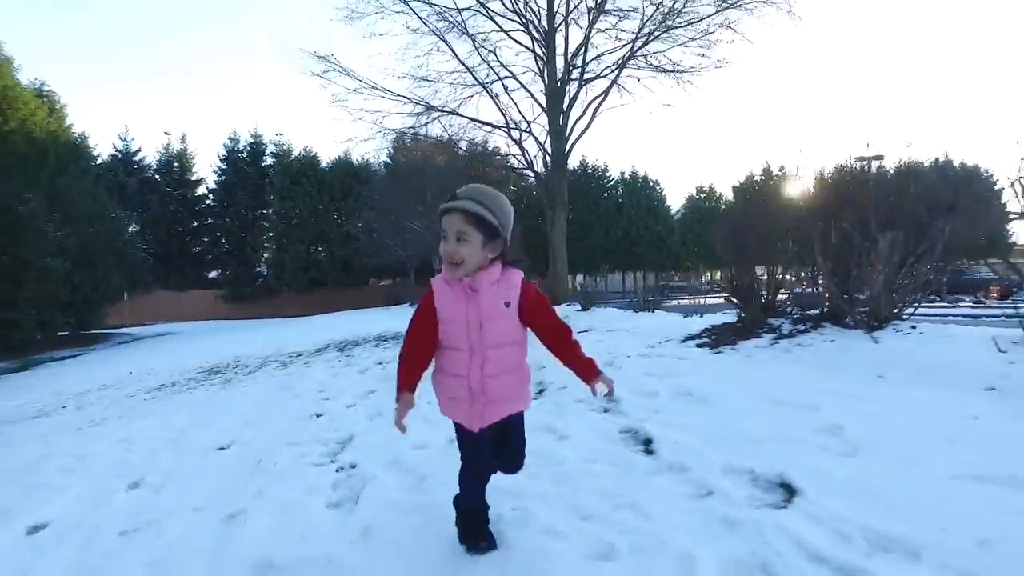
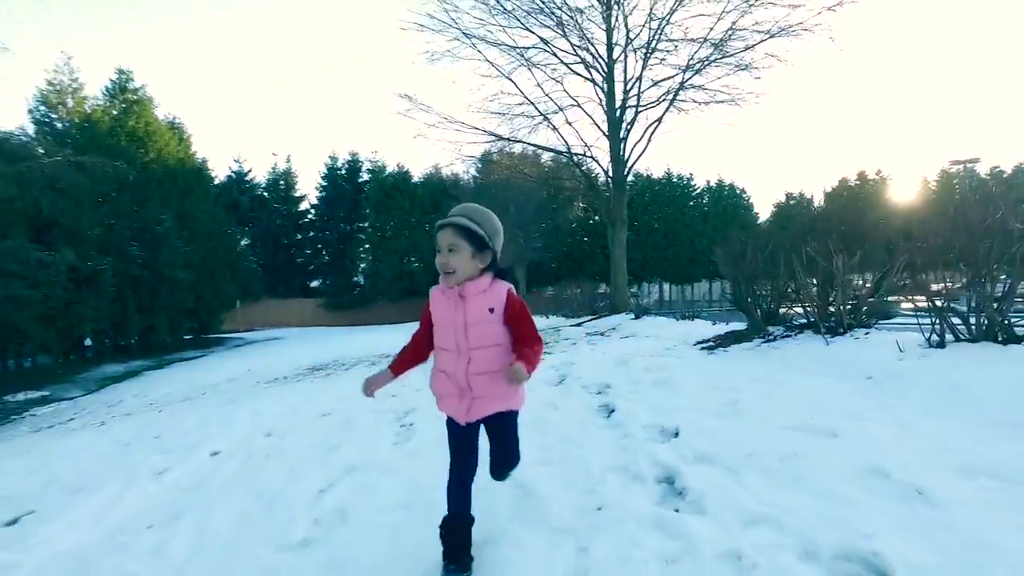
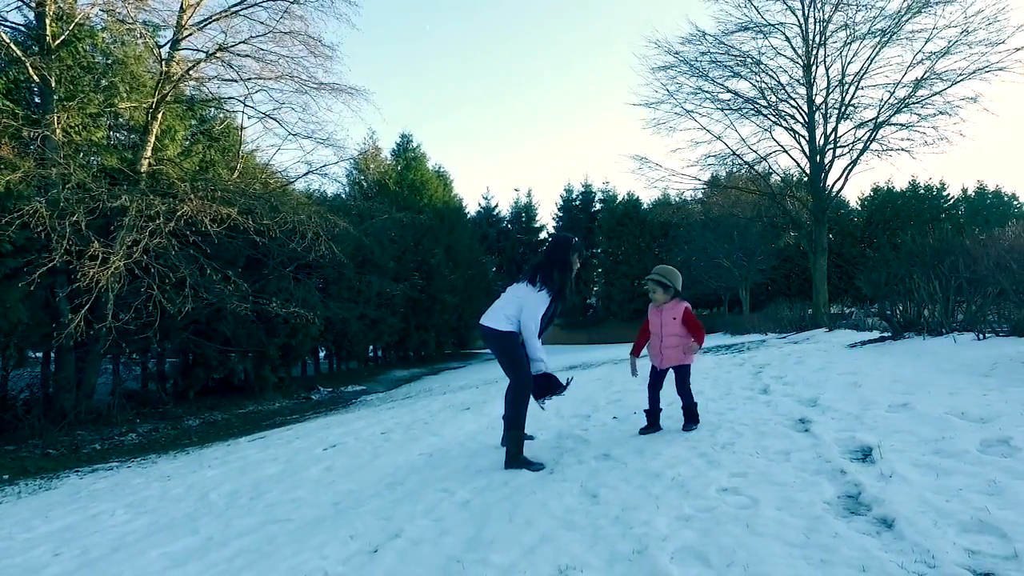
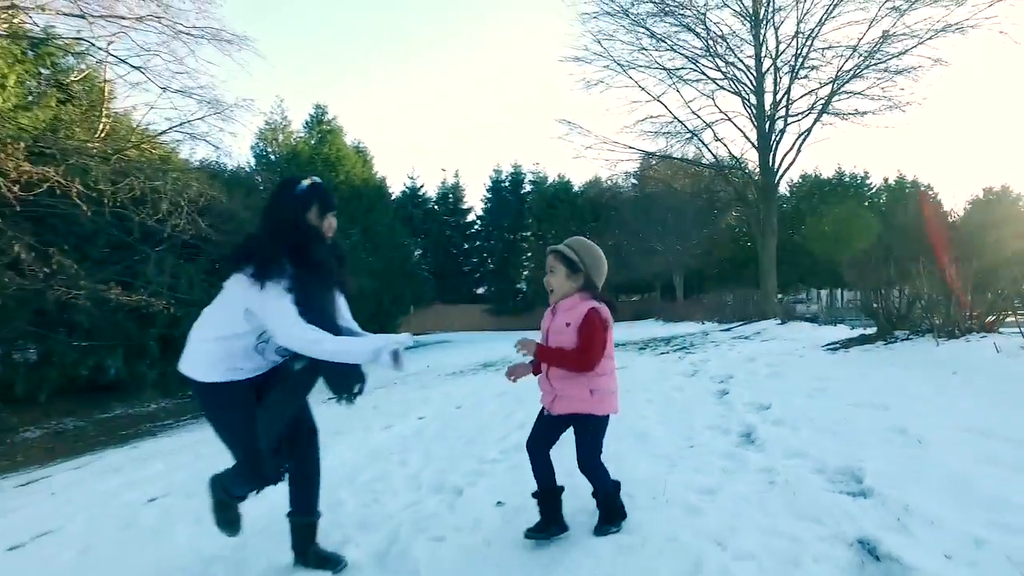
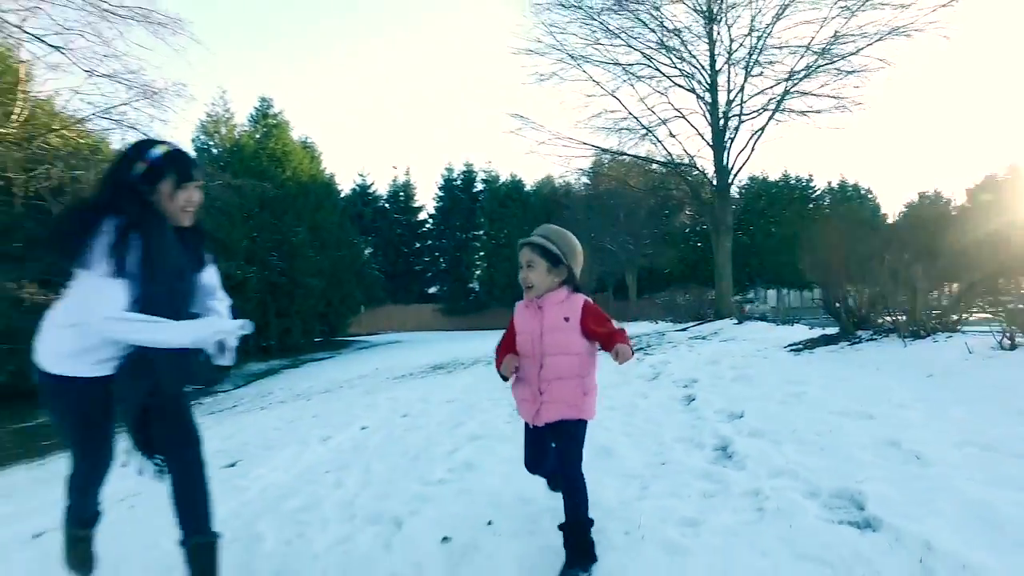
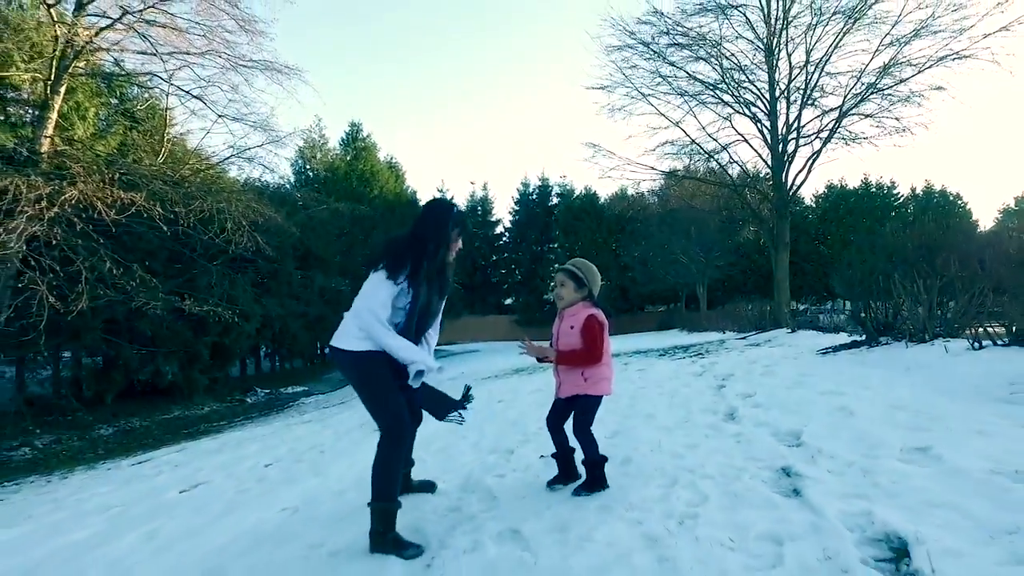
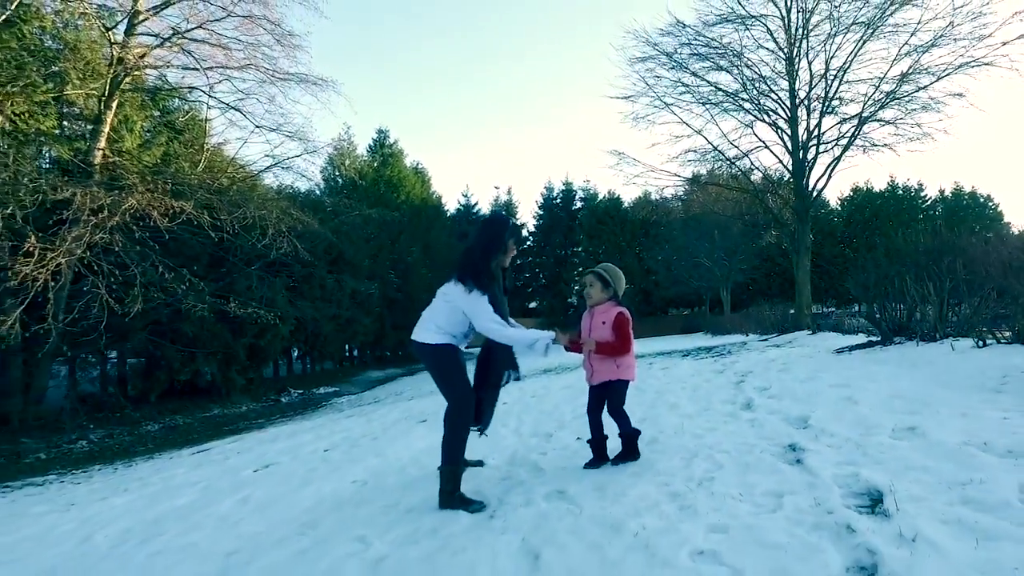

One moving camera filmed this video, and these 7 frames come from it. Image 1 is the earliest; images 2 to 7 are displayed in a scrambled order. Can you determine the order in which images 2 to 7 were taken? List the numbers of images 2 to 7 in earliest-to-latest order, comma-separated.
2, 5, 4, 6, 7, 3
